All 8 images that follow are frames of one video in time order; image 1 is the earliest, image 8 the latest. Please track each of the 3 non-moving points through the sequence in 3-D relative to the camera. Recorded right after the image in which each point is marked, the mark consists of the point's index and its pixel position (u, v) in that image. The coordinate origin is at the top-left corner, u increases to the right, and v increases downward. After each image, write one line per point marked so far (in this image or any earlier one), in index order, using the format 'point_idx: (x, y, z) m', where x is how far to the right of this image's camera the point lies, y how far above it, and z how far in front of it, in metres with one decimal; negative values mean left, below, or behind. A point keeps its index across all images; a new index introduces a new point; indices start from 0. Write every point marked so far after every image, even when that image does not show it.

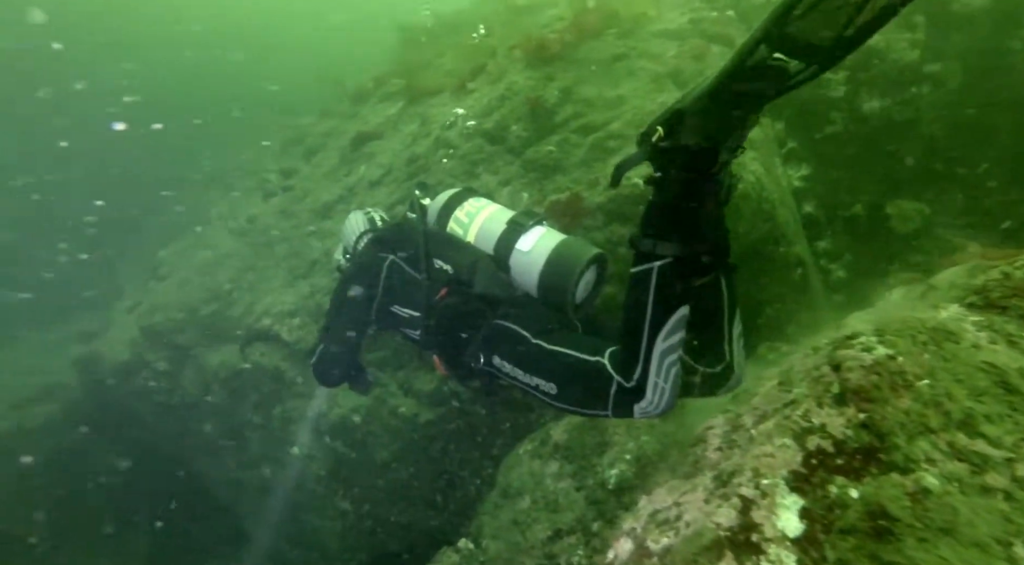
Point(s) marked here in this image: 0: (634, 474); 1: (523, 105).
0: (+0.8, -1.3, +4.2) m
1: (+0.1, +1.8, +6.5) m
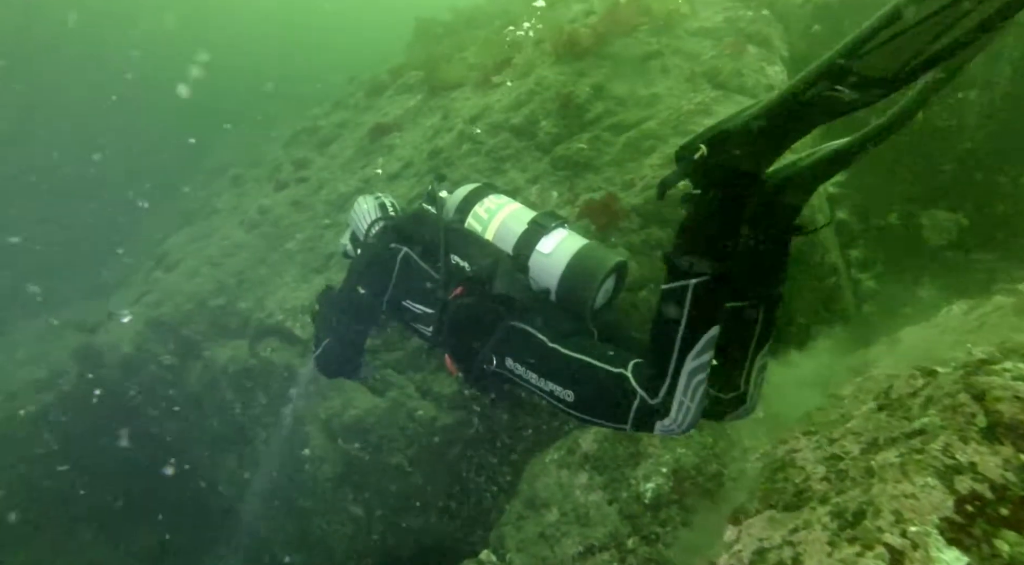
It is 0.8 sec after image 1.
0: (+1.0, -1.3, +4.0) m
1: (+0.4, +1.8, +6.3) m
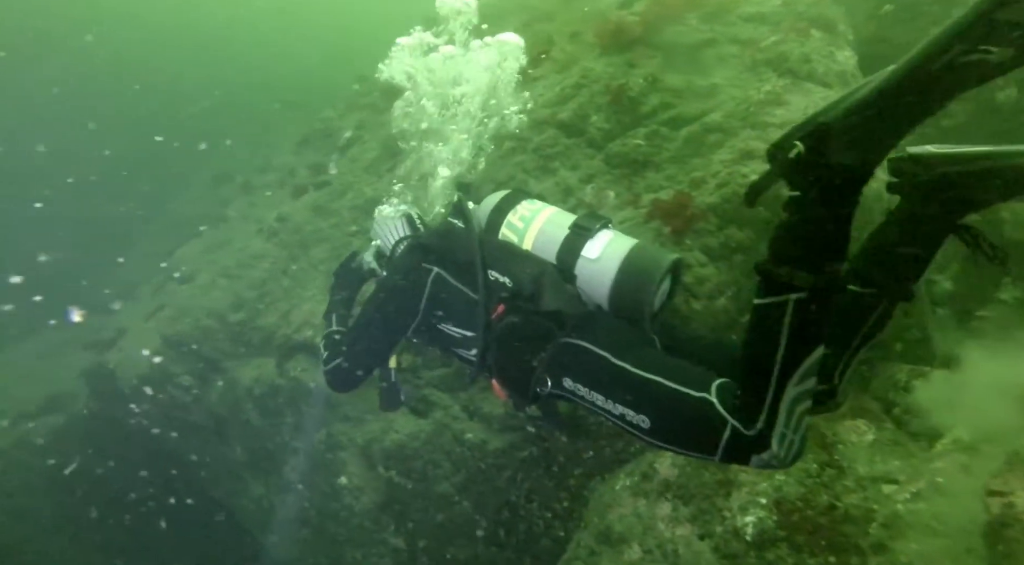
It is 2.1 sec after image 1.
0: (+1.5, -1.4, +3.5) m
1: (+0.8, +1.7, +5.8) m
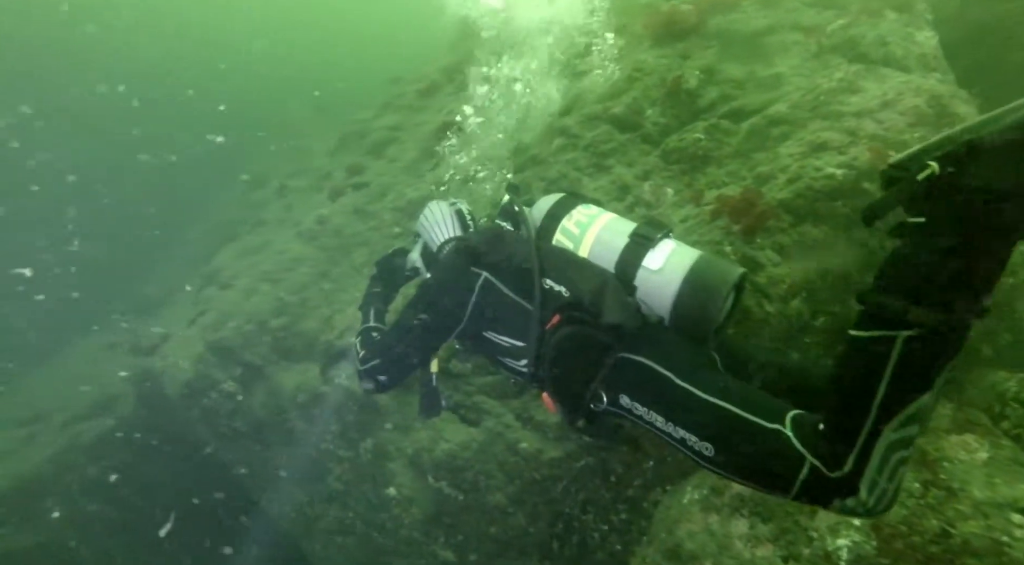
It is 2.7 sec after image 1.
0: (+1.9, -1.4, +3.2) m
1: (+1.3, +1.7, +5.6) m
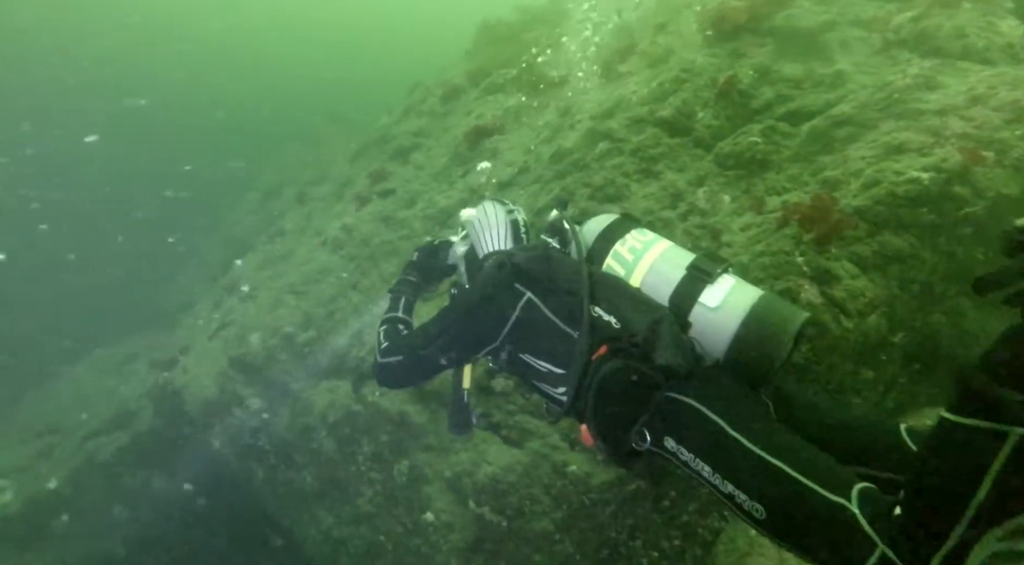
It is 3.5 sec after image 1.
0: (+2.2, -1.4, +2.9) m
1: (+1.6, +1.6, +5.3) m
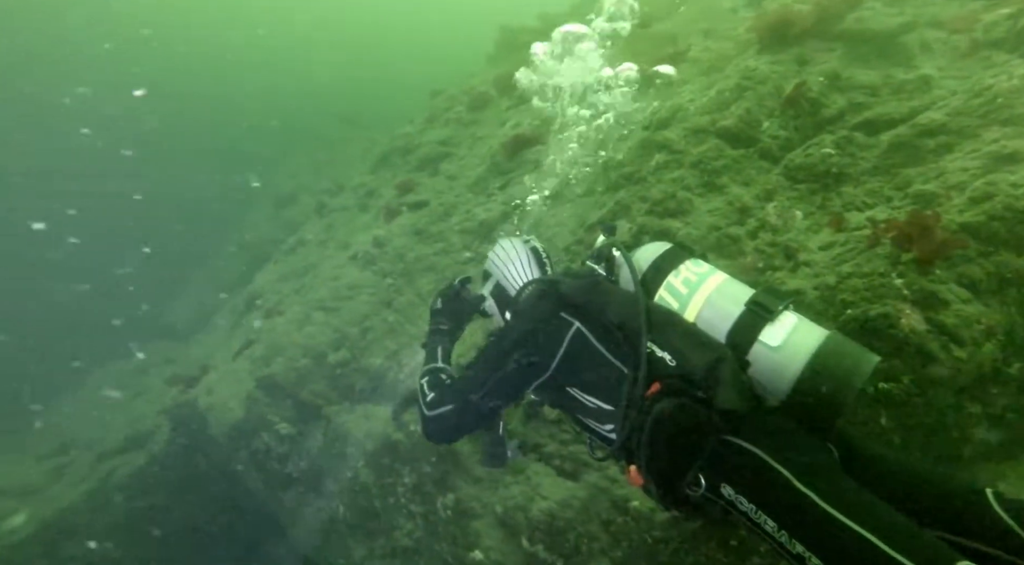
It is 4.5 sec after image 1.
0: (+2.6, -1.6, +2.5) m
1: (+2.0, +1.5, +4.9) m
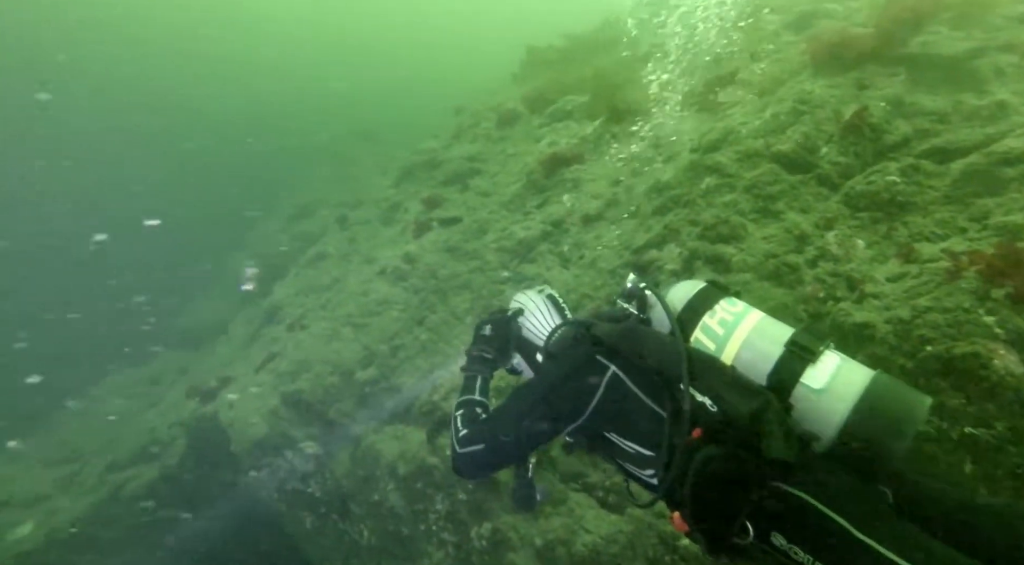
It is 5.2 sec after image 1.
0: (+2.9, -1.7, +2.3) m
1: (+2.4, +1.2, +4.8) m
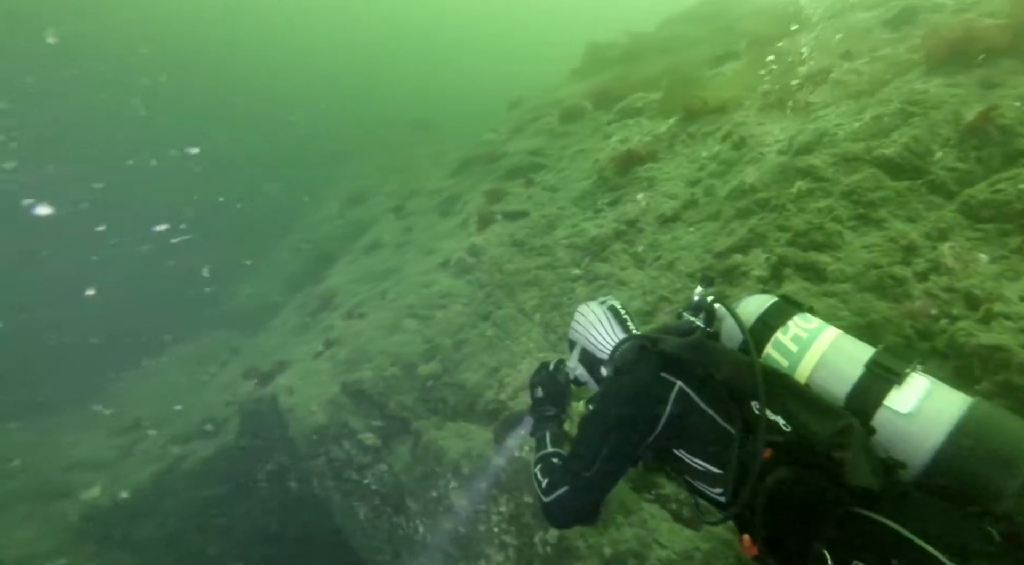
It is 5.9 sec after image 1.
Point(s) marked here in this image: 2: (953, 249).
0: (+3.2, -1.9, +1.8) m
1: (+3.1, +1.1, +4.4) m
2: (+2.8, +0.2, +3.9) m
